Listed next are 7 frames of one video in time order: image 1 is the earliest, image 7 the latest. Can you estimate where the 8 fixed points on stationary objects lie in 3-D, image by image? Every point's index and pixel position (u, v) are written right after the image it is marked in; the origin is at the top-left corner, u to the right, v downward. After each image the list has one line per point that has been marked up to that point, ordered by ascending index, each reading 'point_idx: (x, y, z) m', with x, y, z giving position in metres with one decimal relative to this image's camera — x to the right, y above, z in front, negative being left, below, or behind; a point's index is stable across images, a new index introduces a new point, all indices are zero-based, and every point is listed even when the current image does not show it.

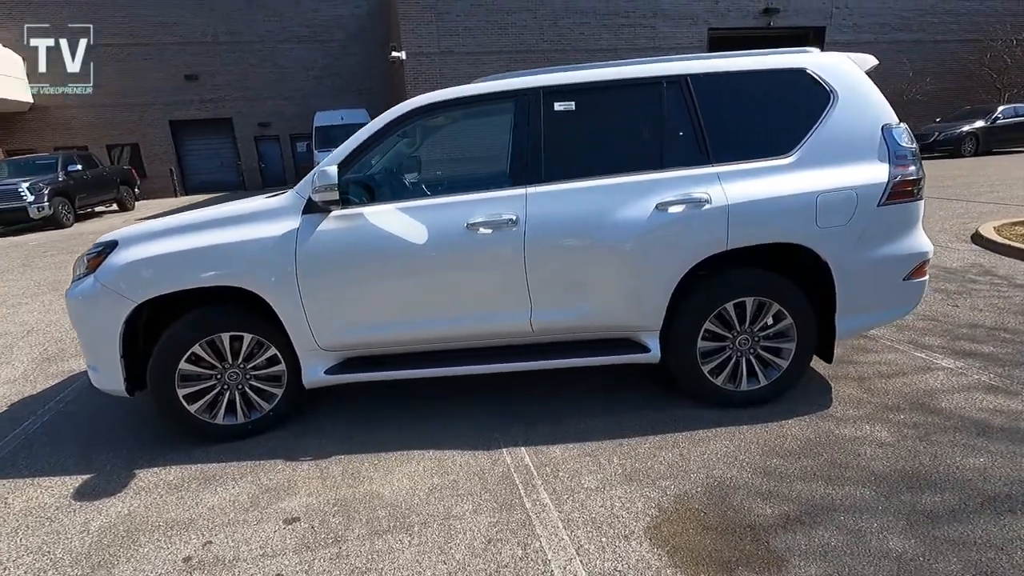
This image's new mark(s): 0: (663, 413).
0: (+1.0, -0.8, +3.4) m
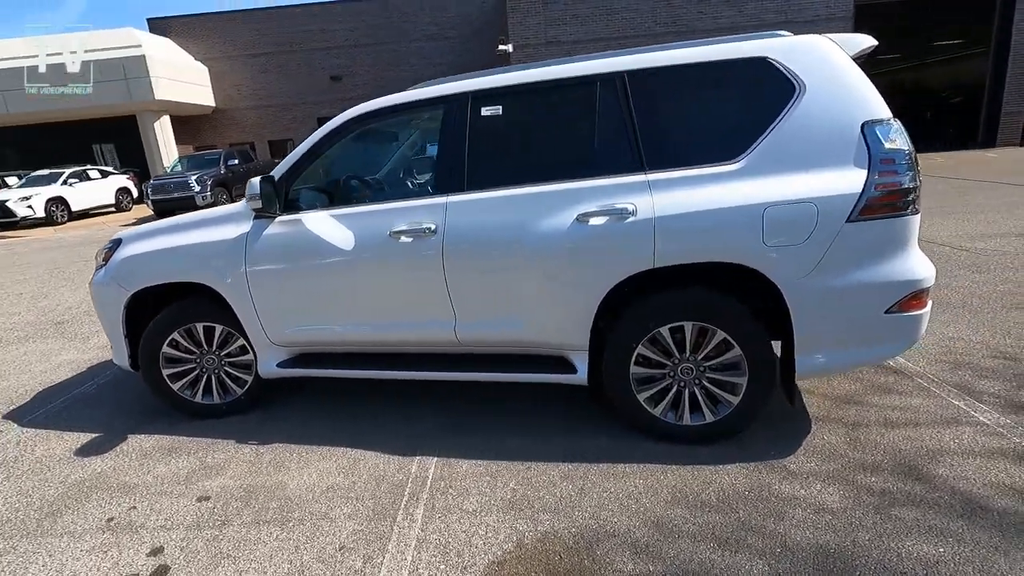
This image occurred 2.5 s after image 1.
0: (+0.5, -0.9, +3.2) m
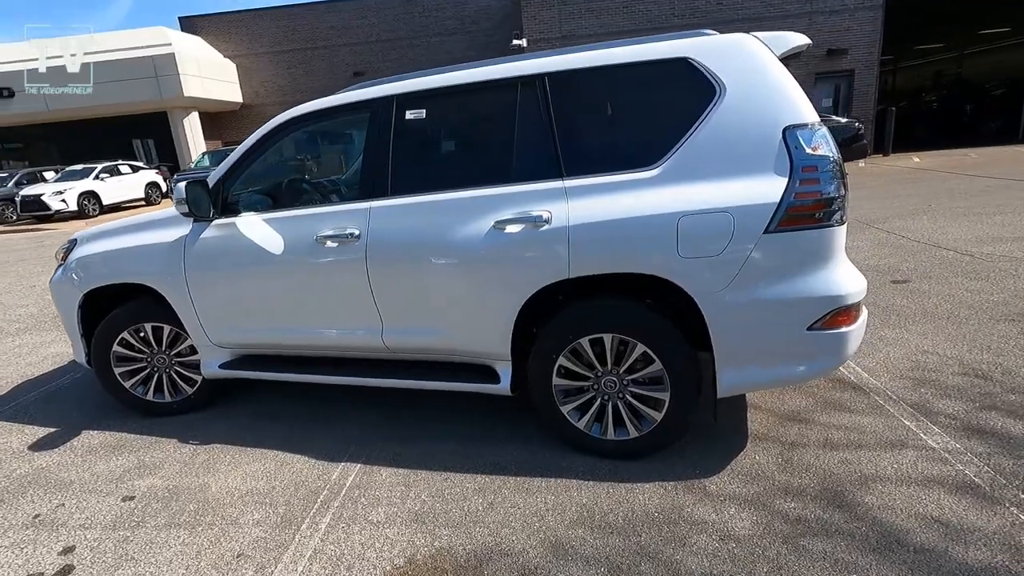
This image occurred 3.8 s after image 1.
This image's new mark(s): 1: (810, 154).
0: (0.0, -0.9, +3.1) m
1: (+1.3, +0.6, +2.4) m
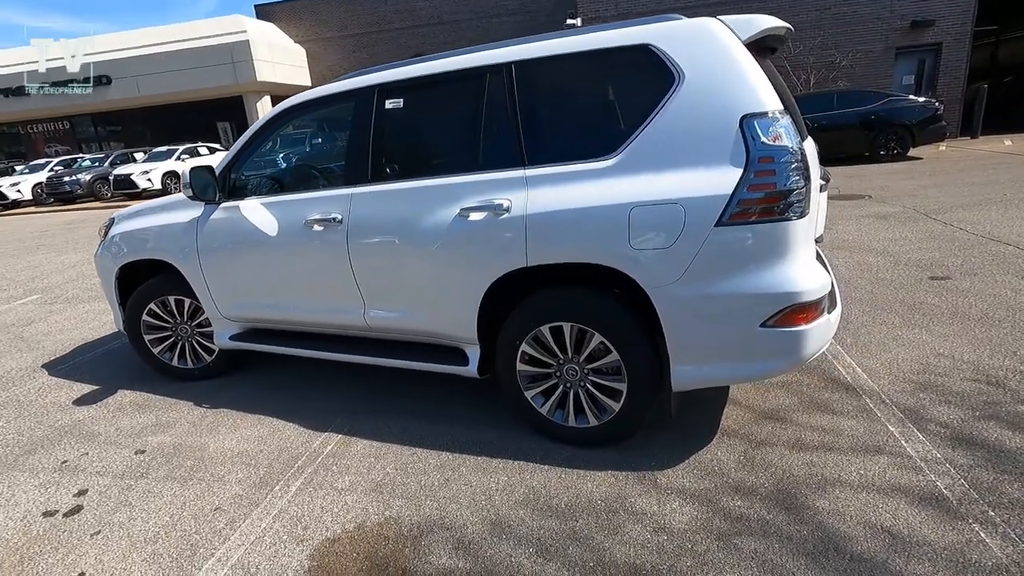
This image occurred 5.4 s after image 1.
0: (-0.1, -0.9, +3.2) m
1: (+1.1, +0.6, +2.3) m
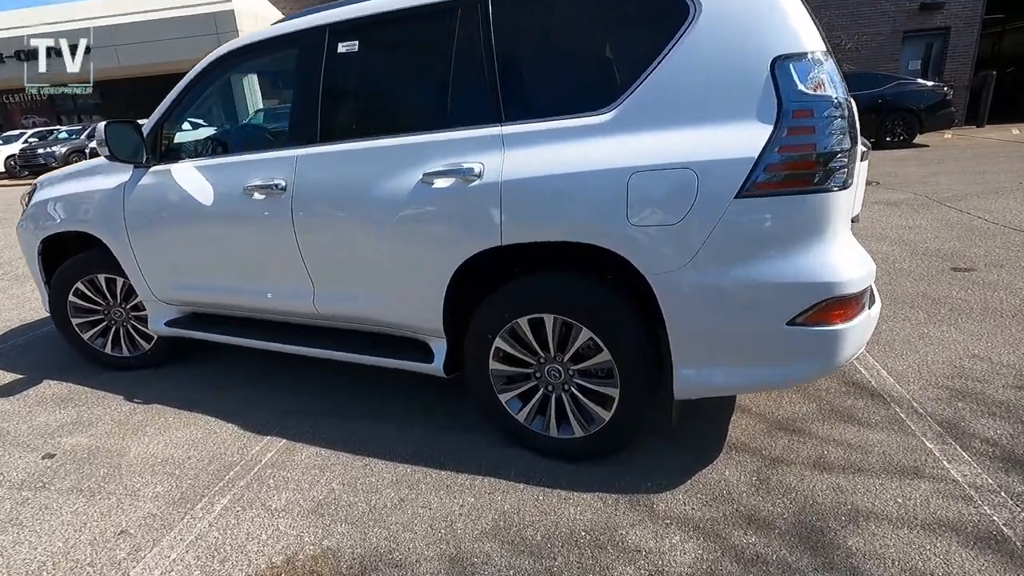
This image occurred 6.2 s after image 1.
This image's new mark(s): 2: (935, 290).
0: (-0.3, -0.8, +2.7) m
1: (+1.0, +0.7, +1.8) m
2: (+3.3, 0.0, +4.2) m
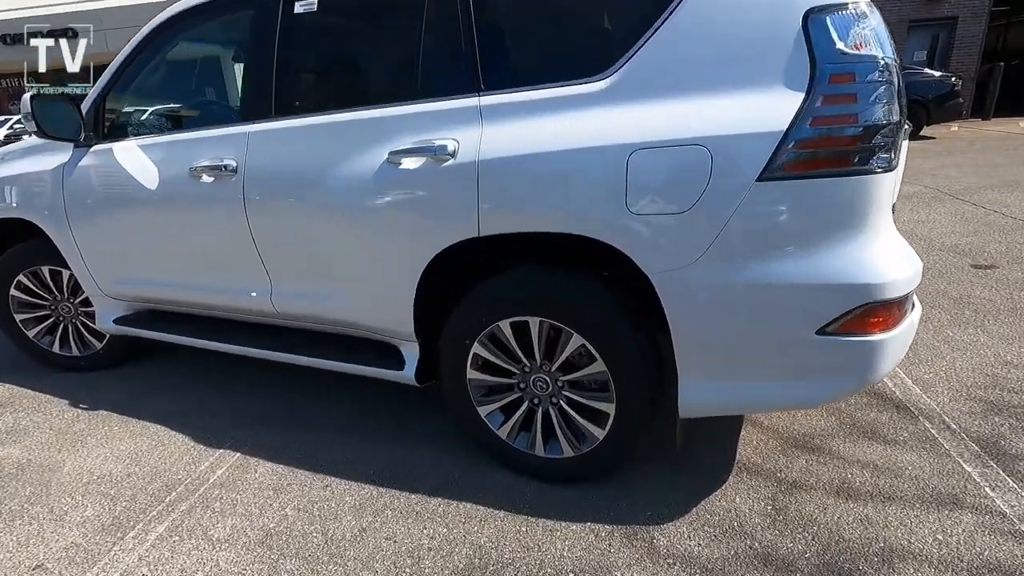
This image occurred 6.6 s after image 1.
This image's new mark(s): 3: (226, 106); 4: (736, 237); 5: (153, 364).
0: (-0.4, -0.8, +2.4) m
1: (+0.9, +0.7, +1.5) m
2: (+3.2, 0.0, +3.9) m
3: (-1.3, +0.8, +2.5) m
4: (+0.7, +0.2, +1.6) m
5: (-2.3, -0.5, +3.5) m
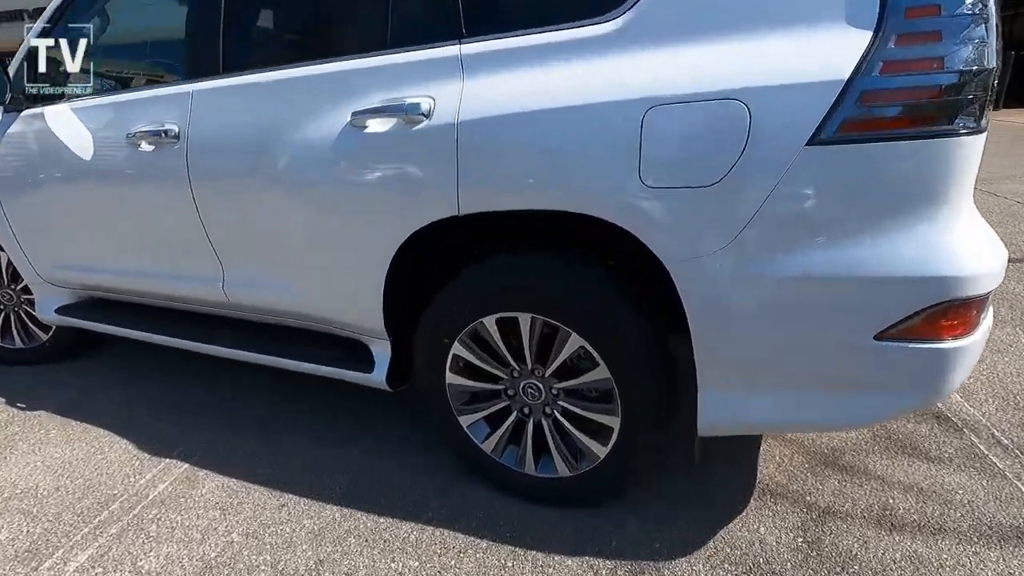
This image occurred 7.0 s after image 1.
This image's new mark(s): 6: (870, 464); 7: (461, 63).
0: (-0.4, -0.7, +2.1) m
1: (+0.9, +0.7, +1.2) m
2: (+3.2, 0.0, +3.6) m
3: (-1.4, +0.9, +2.2) m
4: (+0.6, +0.2, +1.3) m
5: (-2.4, -0.4, +3.1) m
6: (+1.3, -0.7, +2.0) m
7: (-0.1, +0.7, +1.6) m
